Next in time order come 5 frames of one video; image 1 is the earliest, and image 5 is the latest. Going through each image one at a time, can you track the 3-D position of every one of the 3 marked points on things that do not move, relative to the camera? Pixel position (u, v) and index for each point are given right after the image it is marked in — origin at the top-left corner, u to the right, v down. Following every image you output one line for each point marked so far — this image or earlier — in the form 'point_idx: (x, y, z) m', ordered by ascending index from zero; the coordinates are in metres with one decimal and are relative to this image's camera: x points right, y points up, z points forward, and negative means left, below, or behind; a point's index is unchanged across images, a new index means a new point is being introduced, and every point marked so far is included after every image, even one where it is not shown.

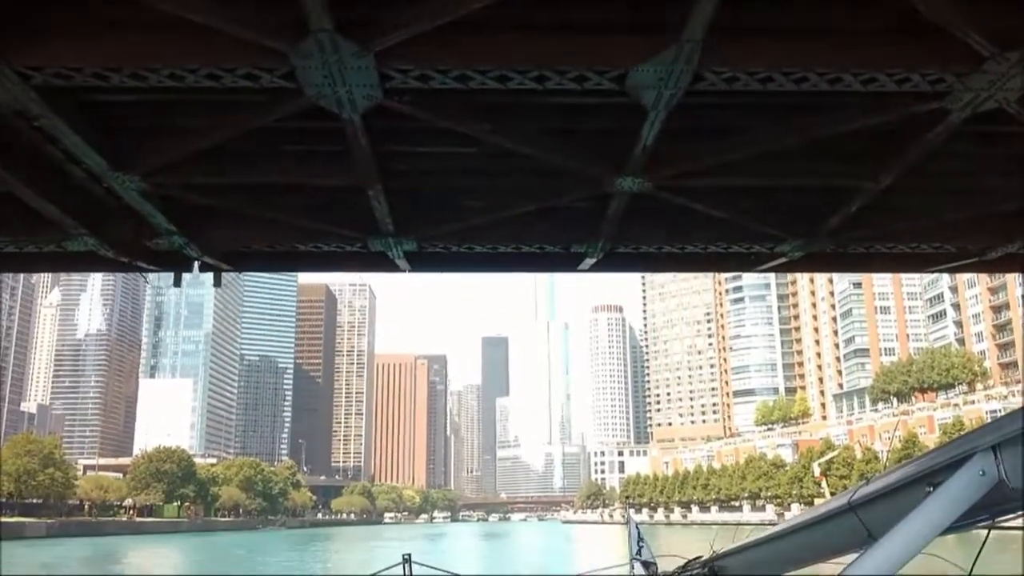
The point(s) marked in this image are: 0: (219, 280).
0: (-4.9, +0.1, +13.8) m
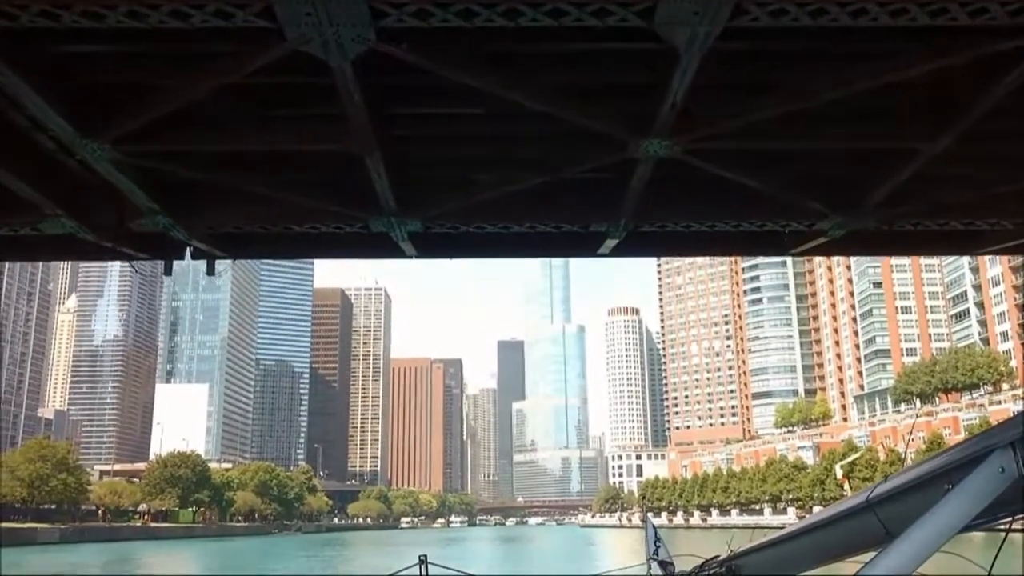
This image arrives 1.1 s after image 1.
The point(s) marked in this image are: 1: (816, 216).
0: (-4.6, +0.3, +12.9) m
1: (+3.8, +0.9, +10.8) m
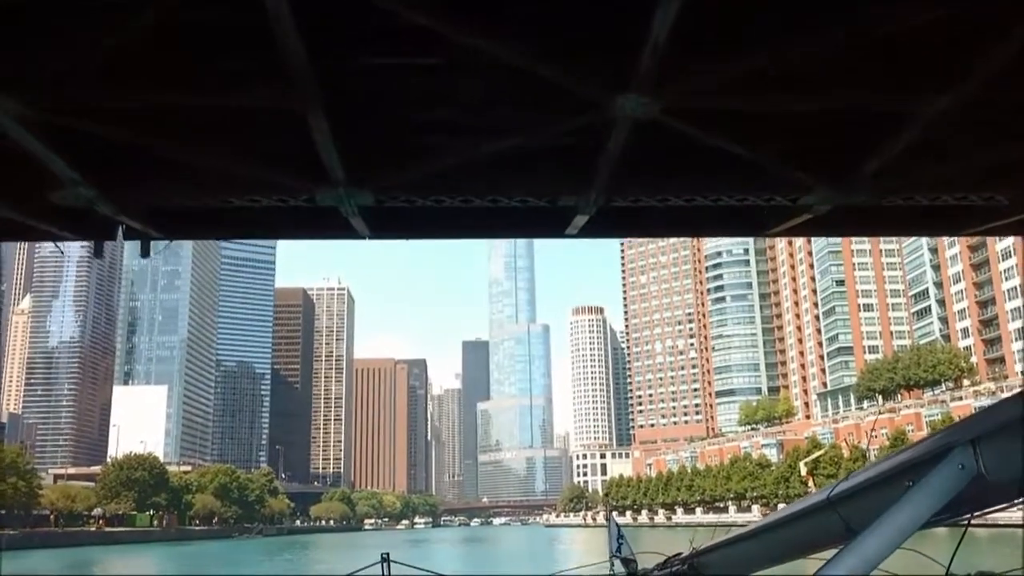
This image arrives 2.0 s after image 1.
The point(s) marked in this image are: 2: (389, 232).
0: (-5.2, +0.6, +11.8) m
1: (+3.4, +1.2, +10.1) m
2: (-1.6, +0.8, +11.3) m
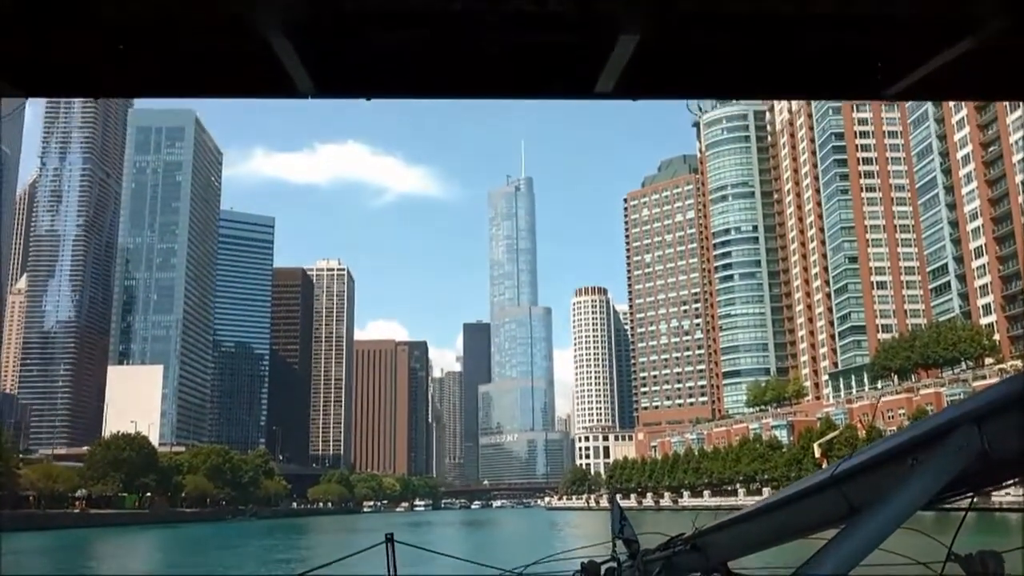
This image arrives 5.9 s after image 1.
0: (-5.2, +1.7, +8.3) m
1: (+3.4, +2.2, +6.5) m
2: (-1.6, +1.9, +7.7) m
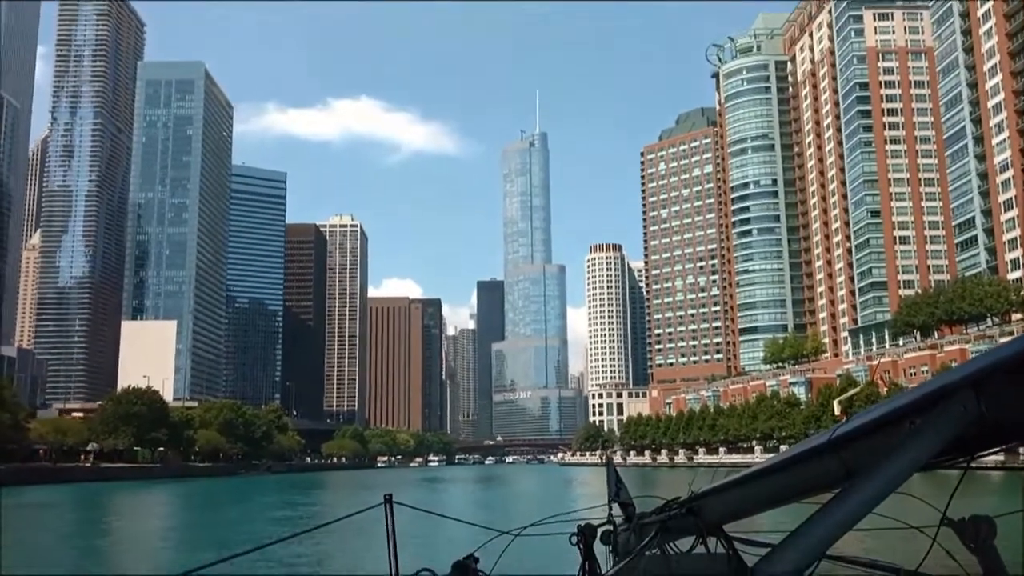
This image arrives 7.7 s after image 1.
0: (-5.1, +2.5, +6.5) m
1: (+3.4, +2.9, +4.6) m
2: (-1.6, +2.6, +5.9) m
